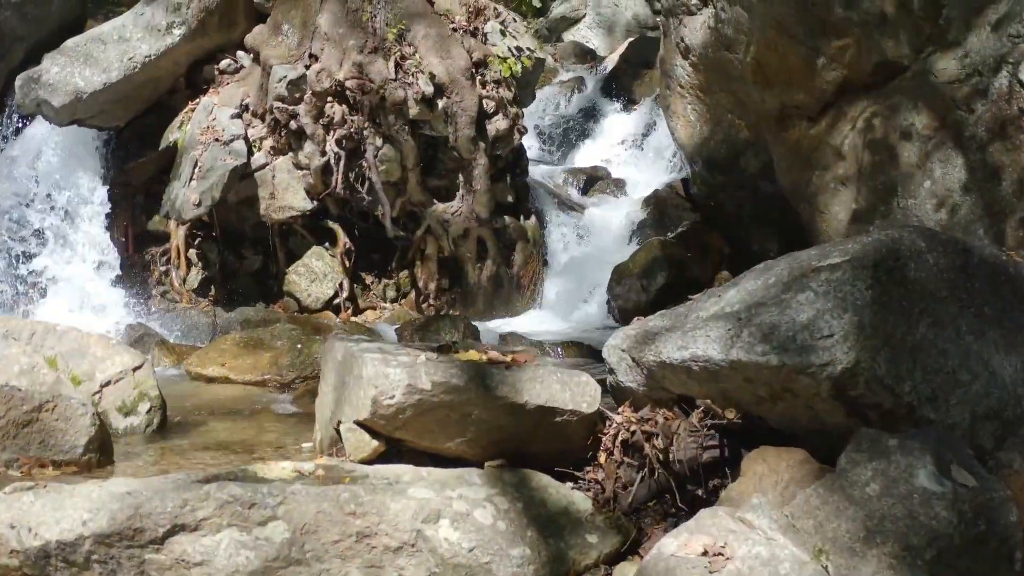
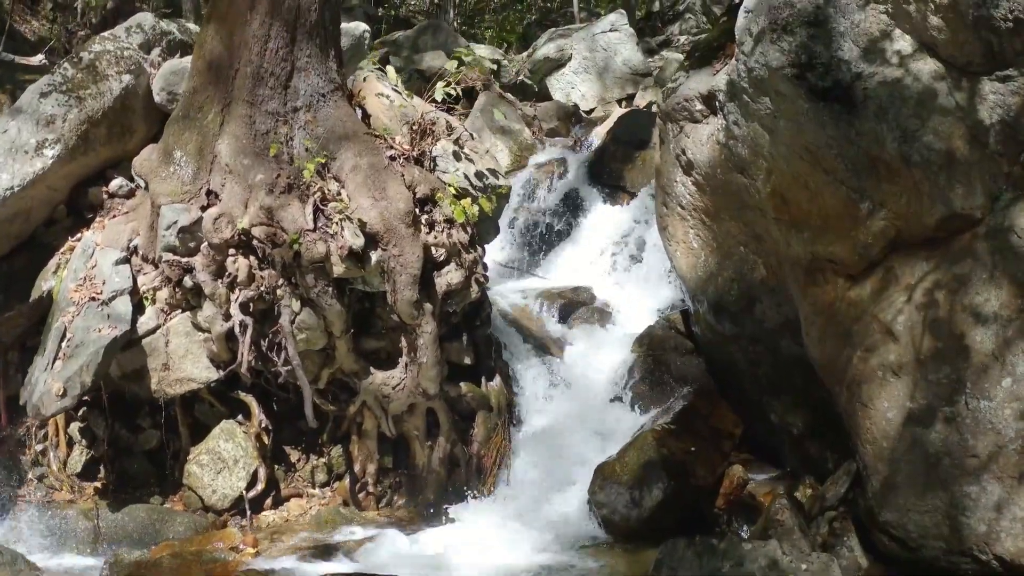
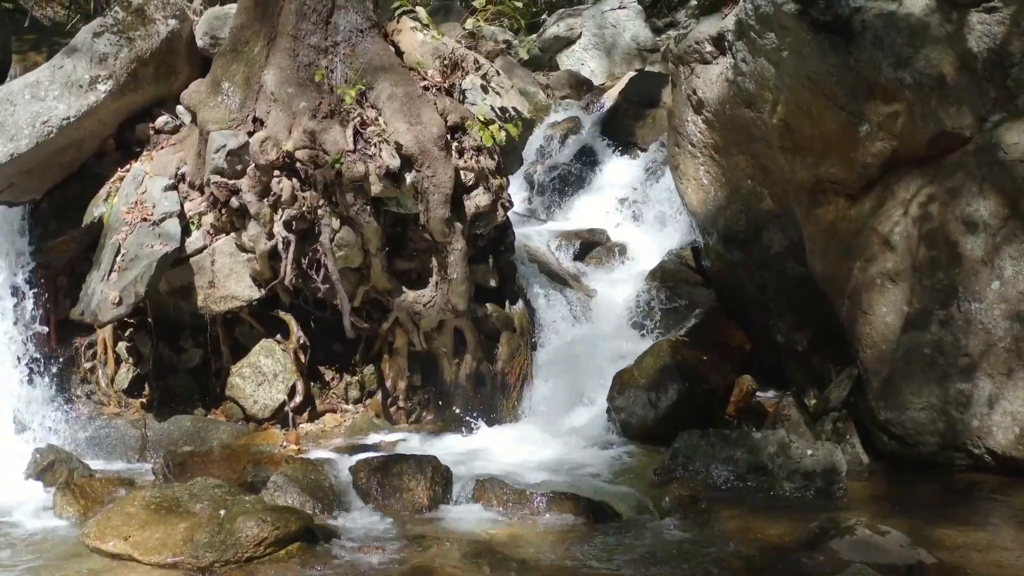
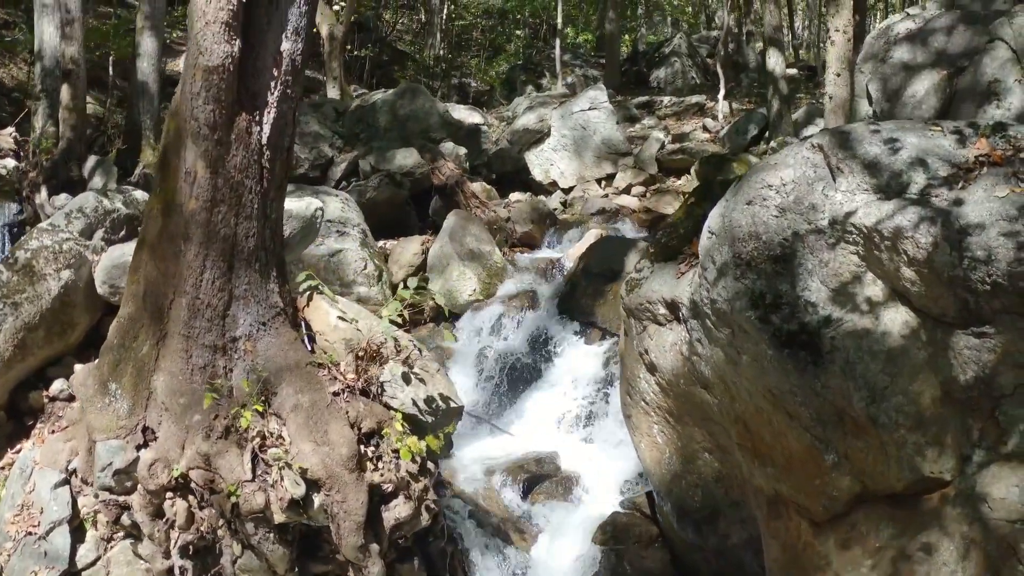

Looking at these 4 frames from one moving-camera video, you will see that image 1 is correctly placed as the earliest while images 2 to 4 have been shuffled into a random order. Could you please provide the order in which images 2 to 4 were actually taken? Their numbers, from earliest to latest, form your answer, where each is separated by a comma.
3, 2, 4
